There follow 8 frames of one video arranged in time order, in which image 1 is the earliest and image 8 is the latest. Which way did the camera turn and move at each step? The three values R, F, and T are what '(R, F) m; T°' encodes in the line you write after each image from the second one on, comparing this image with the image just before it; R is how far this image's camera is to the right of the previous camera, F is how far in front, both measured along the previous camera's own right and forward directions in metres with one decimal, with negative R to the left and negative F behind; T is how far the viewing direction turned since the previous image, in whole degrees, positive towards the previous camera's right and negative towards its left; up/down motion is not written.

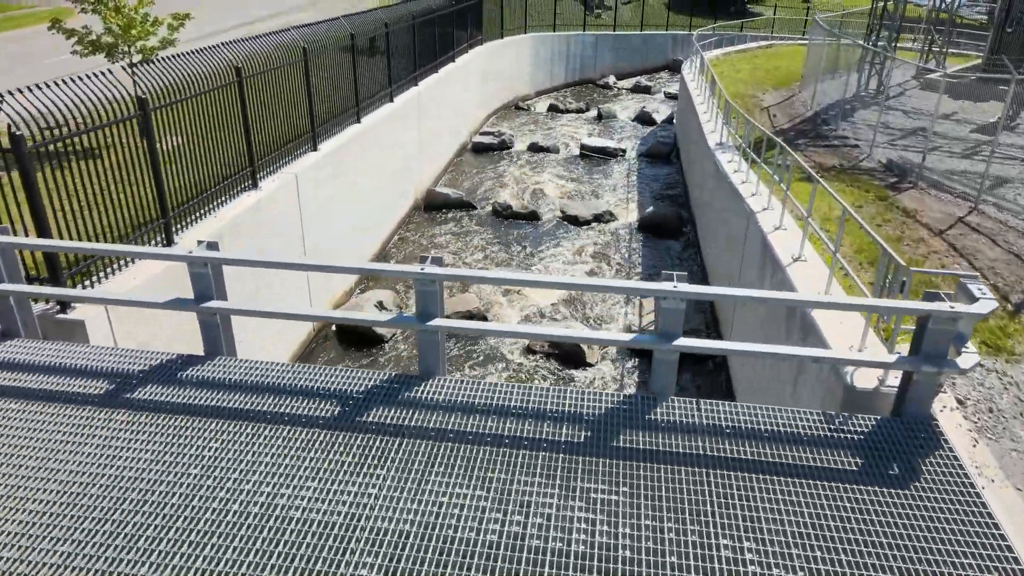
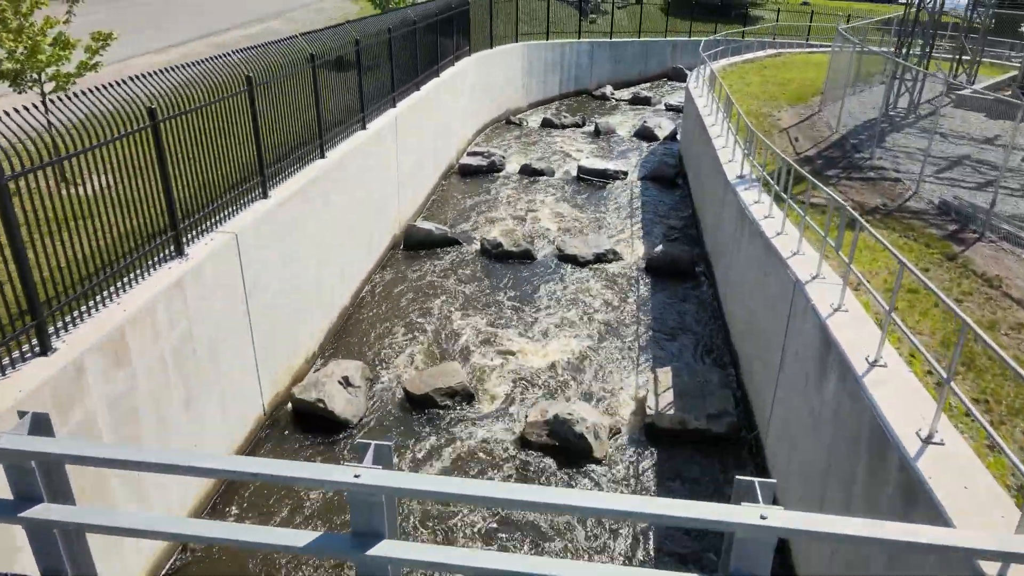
(0.0, +1.8) m; +1°
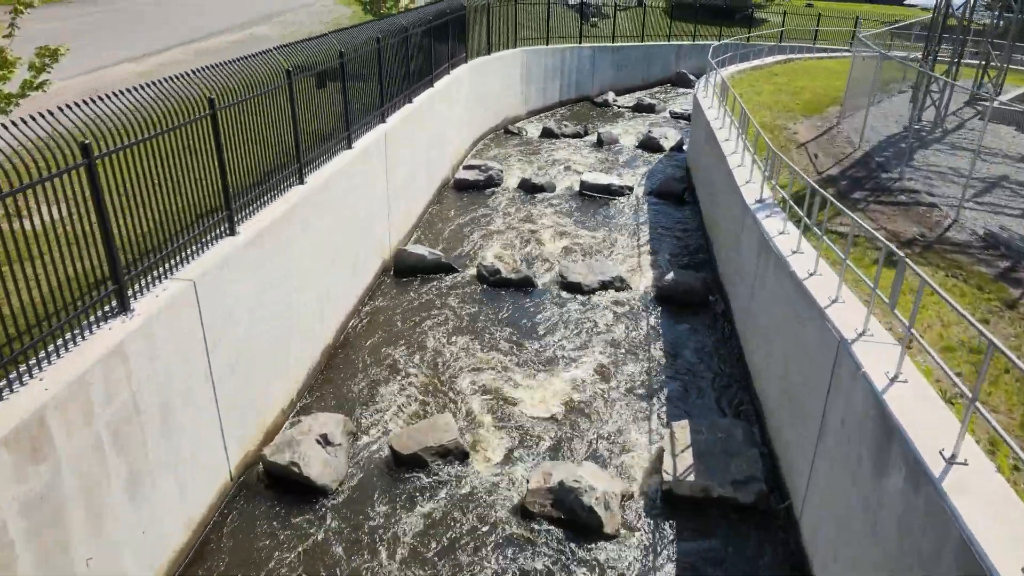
(0.0, +1.0) m; 0°
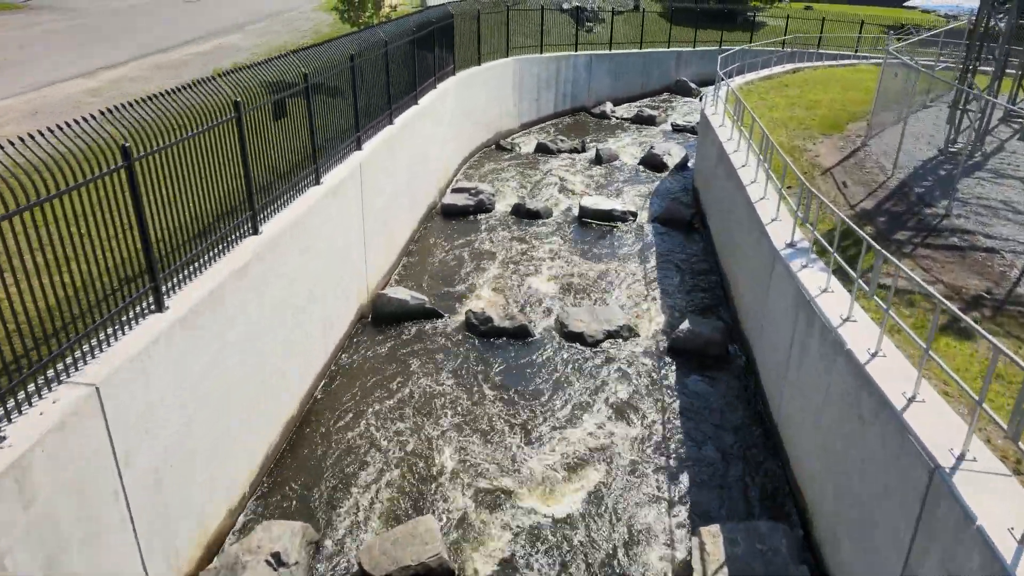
(0.0, +1.5) m; +1°
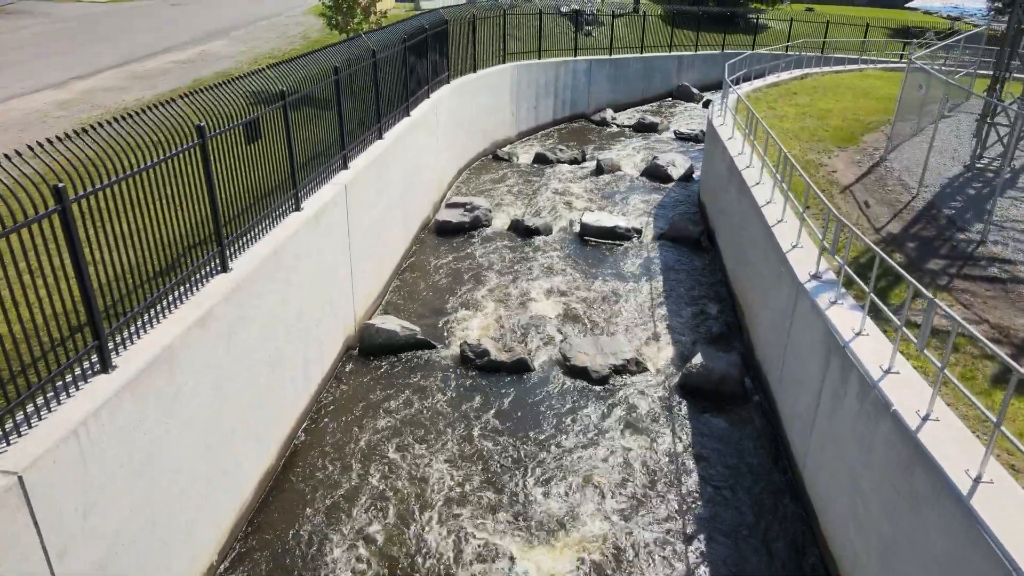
(0.0, +0.8) m; 0°
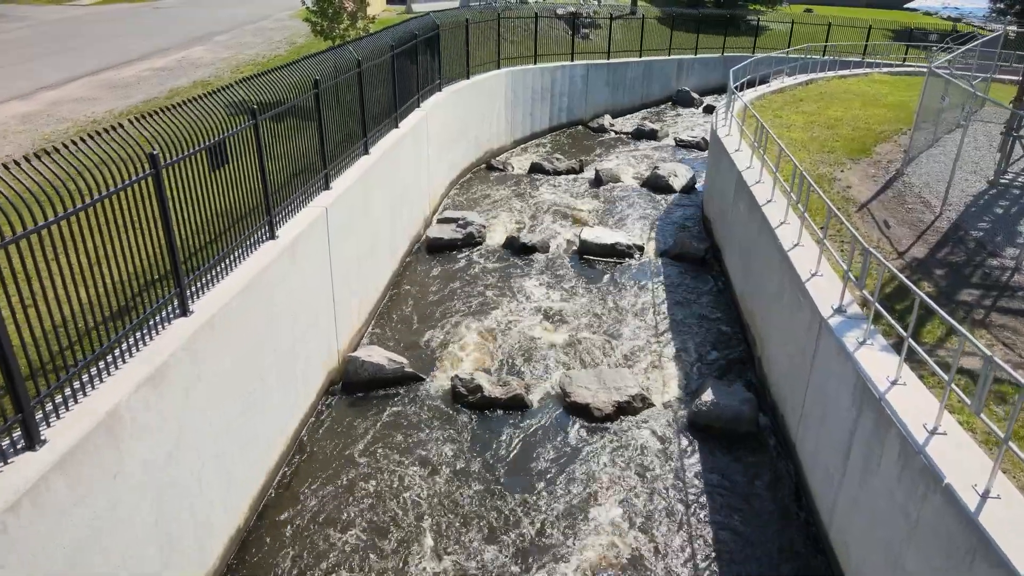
(0.0, +0.8) m; 0°
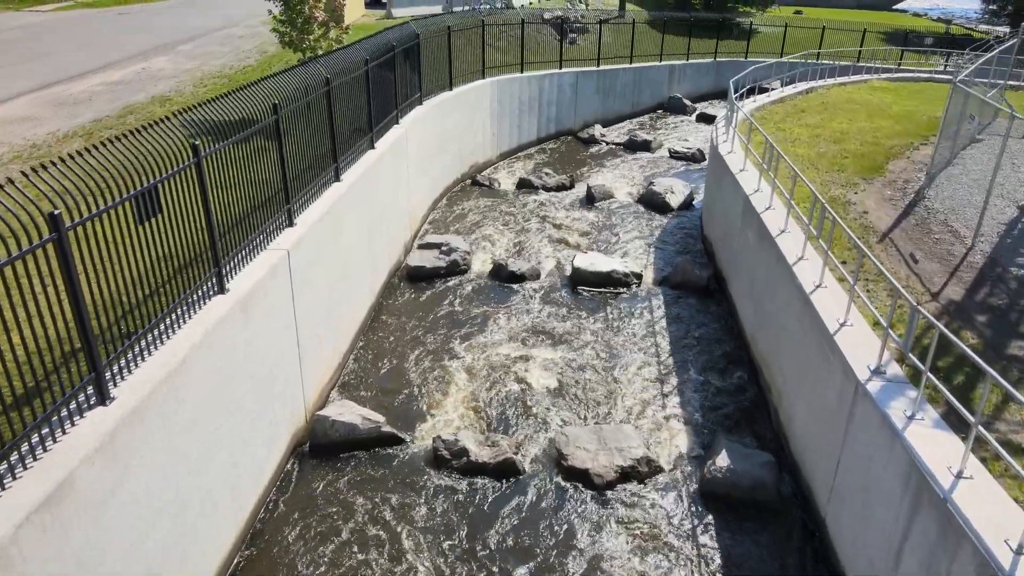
(0.0, +1.1) m; +1°
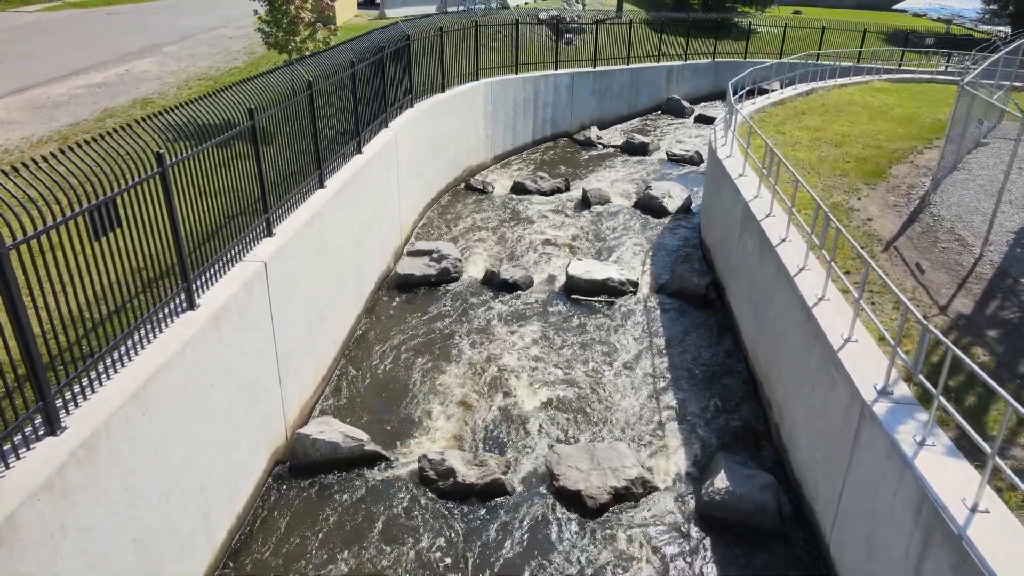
(+0.1, +0.4) m; 0°
